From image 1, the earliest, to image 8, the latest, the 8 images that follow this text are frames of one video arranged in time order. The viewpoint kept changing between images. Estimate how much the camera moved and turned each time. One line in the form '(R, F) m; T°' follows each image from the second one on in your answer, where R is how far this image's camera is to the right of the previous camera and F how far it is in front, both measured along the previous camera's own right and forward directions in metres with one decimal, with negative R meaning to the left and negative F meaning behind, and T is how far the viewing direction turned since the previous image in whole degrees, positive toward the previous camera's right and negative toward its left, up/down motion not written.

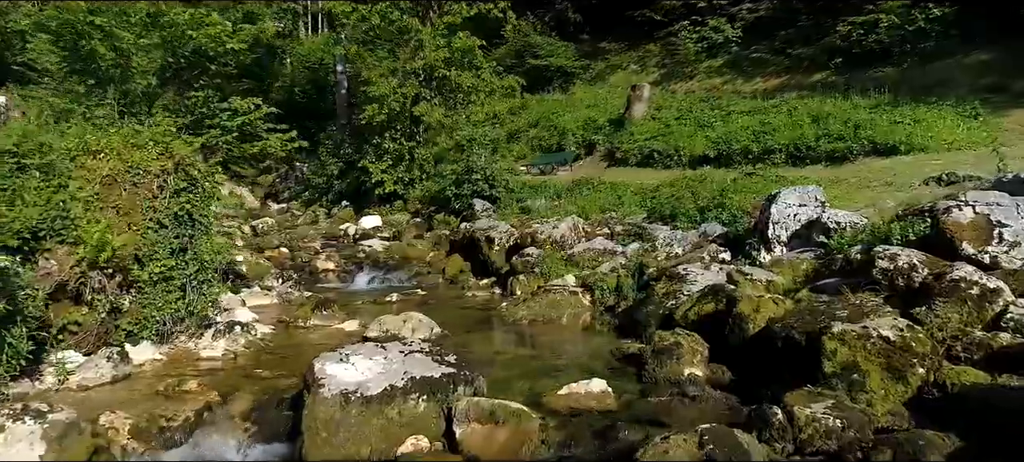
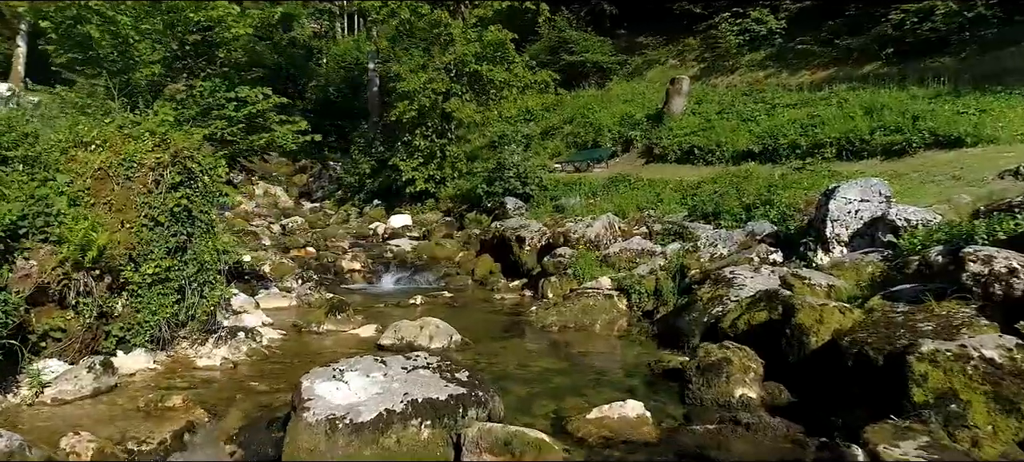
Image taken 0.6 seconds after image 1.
(+0.1, +0.9) m; -3°
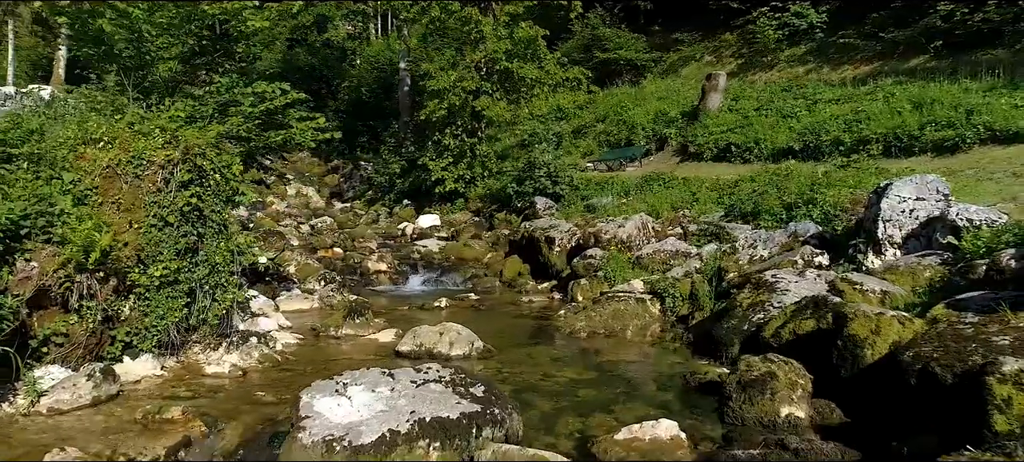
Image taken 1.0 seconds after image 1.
(+0.1, +0.5) m; -3°
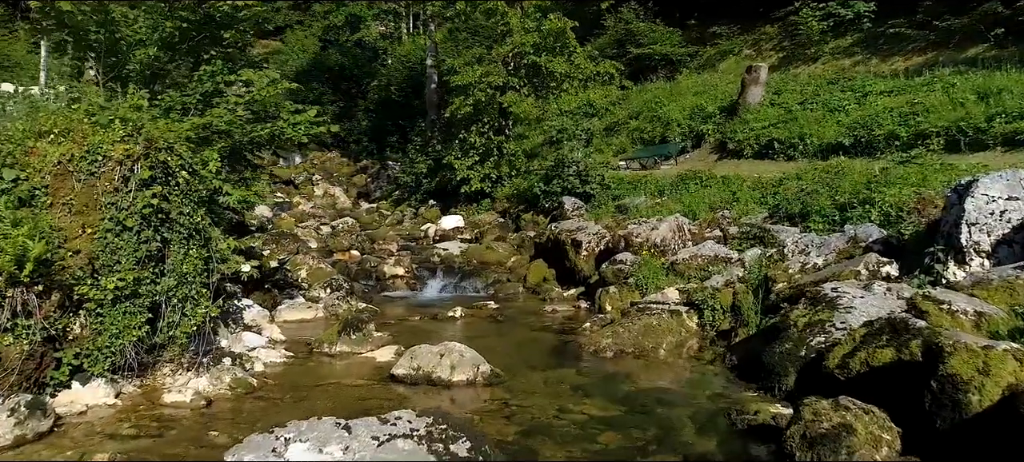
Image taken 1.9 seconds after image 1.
(+0.2, +1.2) m; -3°
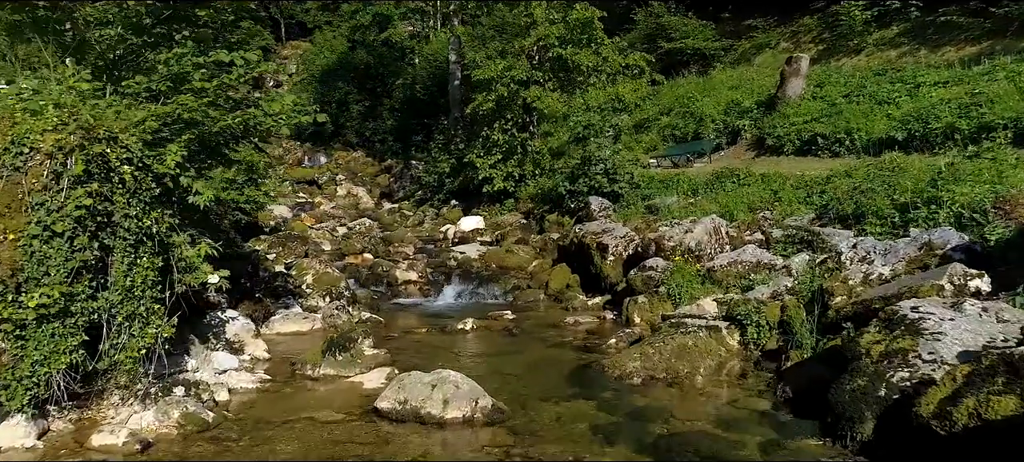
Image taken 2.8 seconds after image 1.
(+0.2, +1.3) m; -2°
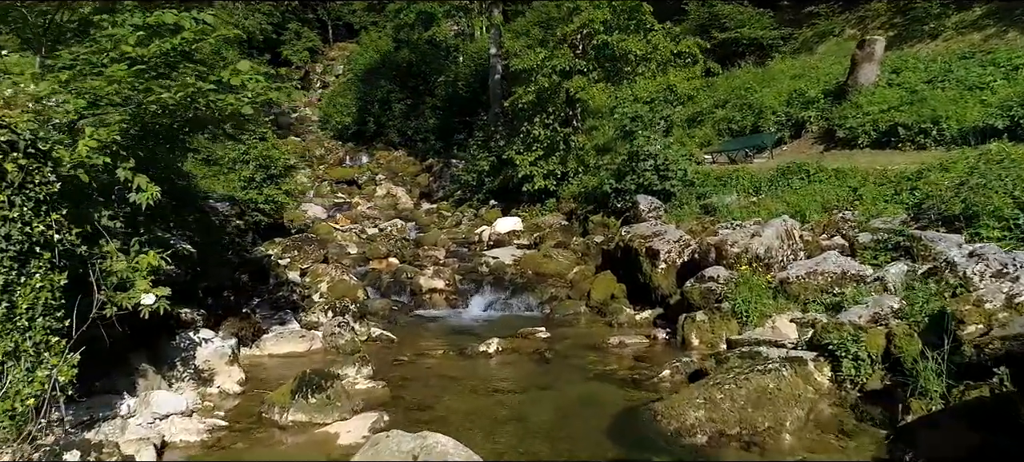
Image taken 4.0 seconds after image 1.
(+0.2, +1.8) m; -4°
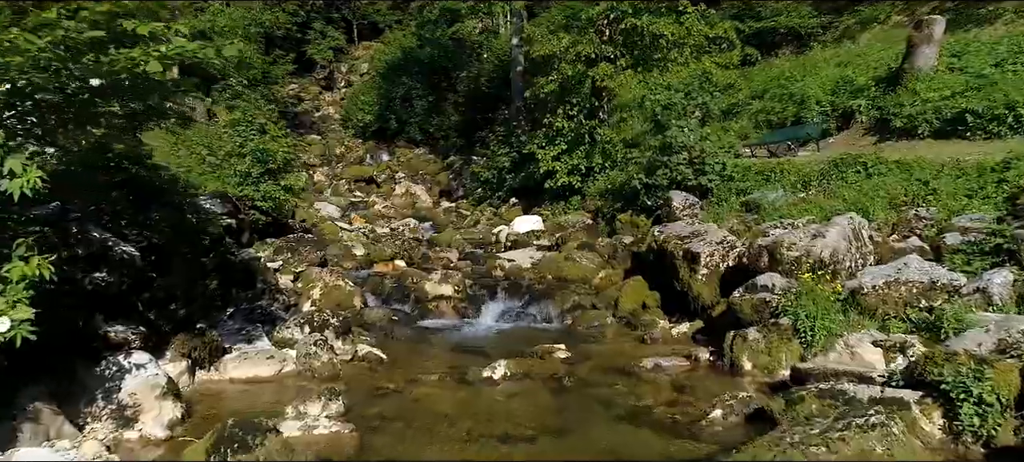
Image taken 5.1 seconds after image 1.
(+0.2, +1.7) m; -2°
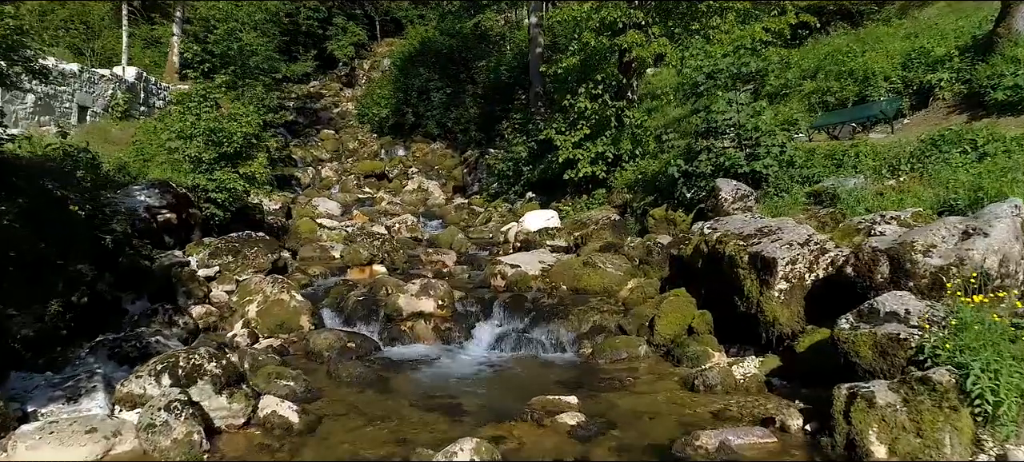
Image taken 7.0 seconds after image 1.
(+0.4, +3.1) m; -2°
